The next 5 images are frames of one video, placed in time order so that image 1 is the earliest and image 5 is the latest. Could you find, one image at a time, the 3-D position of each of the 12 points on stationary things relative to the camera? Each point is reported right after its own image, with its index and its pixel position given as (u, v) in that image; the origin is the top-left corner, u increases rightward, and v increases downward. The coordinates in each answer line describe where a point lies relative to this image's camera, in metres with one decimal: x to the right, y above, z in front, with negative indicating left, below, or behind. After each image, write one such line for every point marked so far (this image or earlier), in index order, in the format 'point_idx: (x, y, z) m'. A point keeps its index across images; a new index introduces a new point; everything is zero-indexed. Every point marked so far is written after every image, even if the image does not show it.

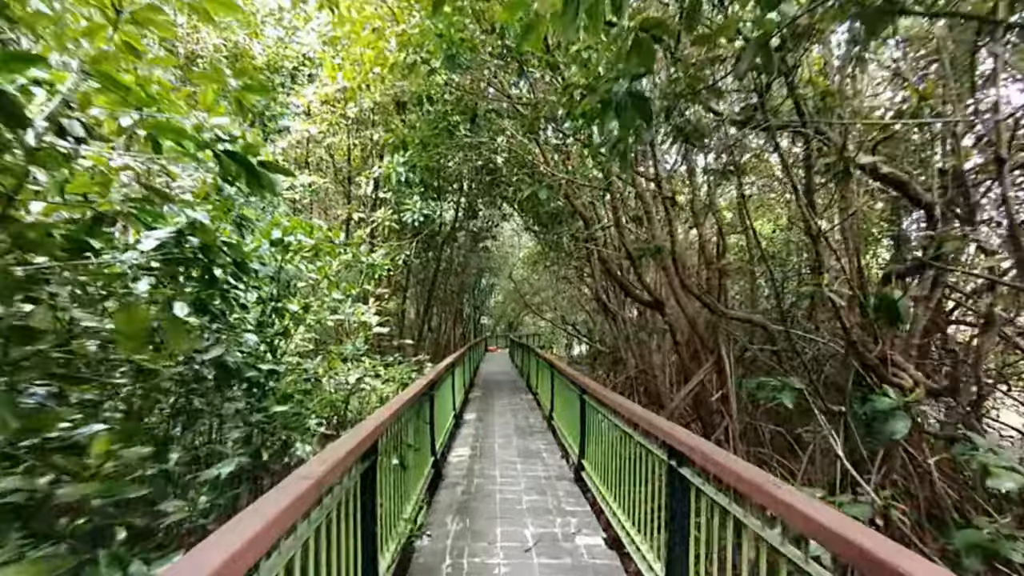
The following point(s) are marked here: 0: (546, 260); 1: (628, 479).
0: (+1.0, +0.8, +12.2) m
1: (+0.9, -1.6, +3.9) m
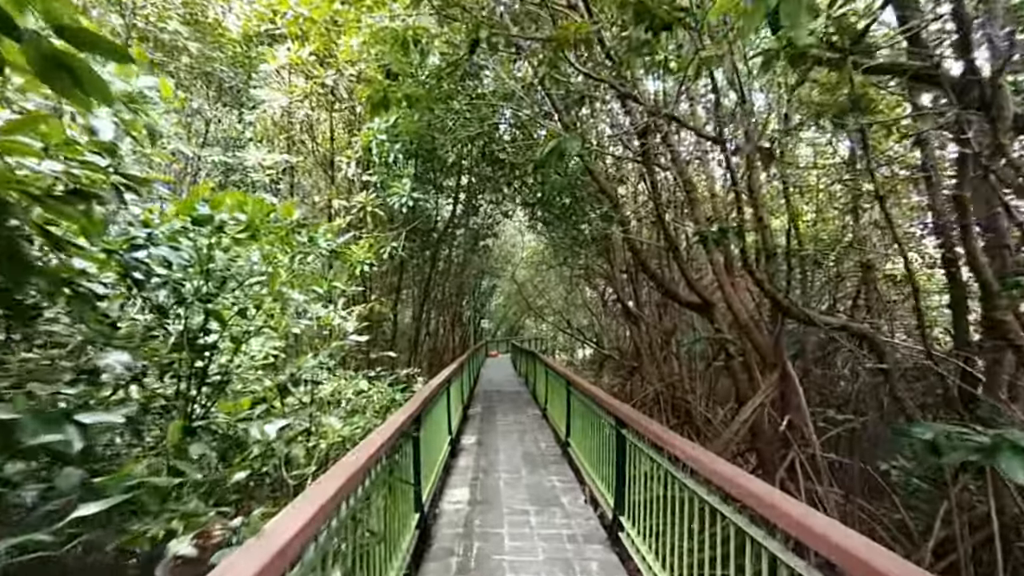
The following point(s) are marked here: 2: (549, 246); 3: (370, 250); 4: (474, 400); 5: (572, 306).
0: (+1.0, +0.7, +11.1) m
1: (+1.0, -1.6, +2.9) m
2: (+0.9, +1.0, +11.3) m
3: (-1.8, +0.5, +6.0) m
4: (-0.8, -2.4, +10.0) m
5: (+1.9, -0.6, +15.5) m
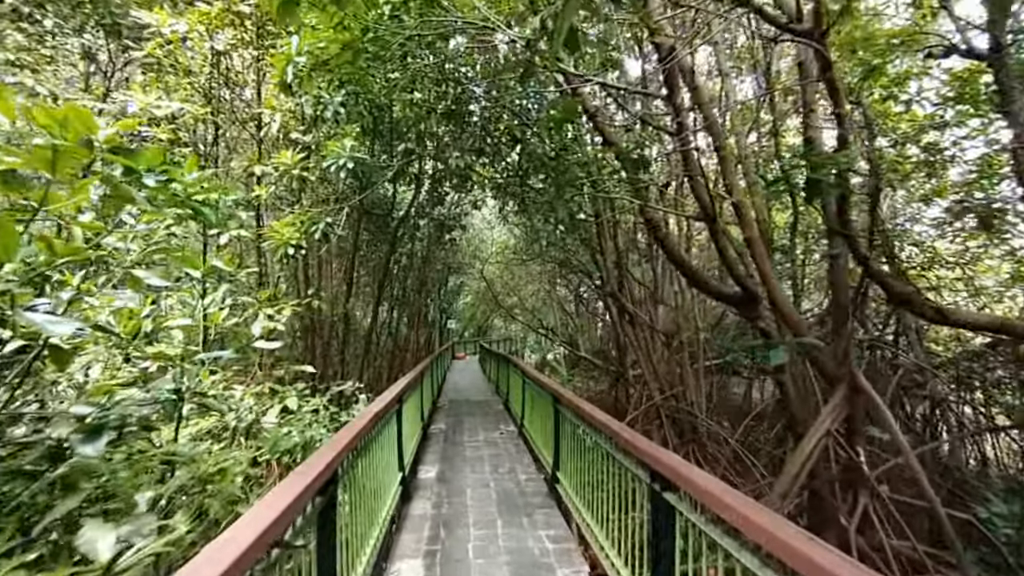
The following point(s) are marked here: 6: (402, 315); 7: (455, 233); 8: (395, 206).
0: (+0.4, +0.8, +10.0) m
1: (+0.9, -1.5, +1.7) m
2: (+0.2, +1.1, +10.1) m
3: (-2.1, +0.6, +4.7) m
4: (-1.4, -2.3, +8.7) m
5: (+1.0, -0.5, +14.4) m
6: (-2.9, -0.7, +12.5) m
7: (-1.5, +1.4, +12.4) m
8: (-2.0, +1.4, +8.1) m
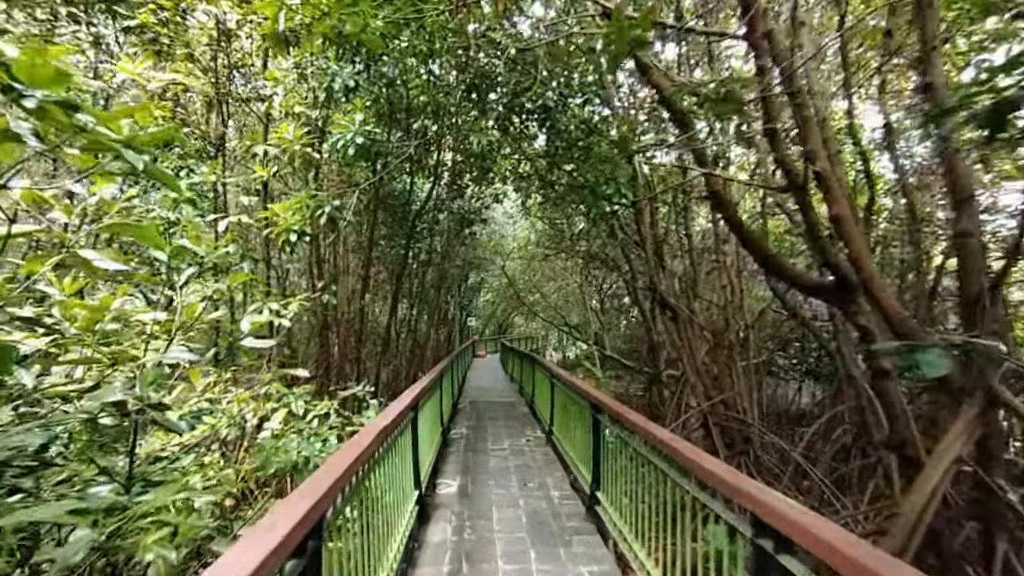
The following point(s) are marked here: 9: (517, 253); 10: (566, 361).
0: (+0.9, +0.9, +9.4) m
1: (+1.1, -1.4, +1.2) m
2: (+0.7, +1.2, +9.5) m
3: (-1.8, +0.6, +4.2) m
4: (-0.9, -2.2, +8.2) m
5: (+1.6, -0.4, +13.8) m
6: (-2.3, -0.6, +12.1) m
7: (-0.9, +1.5, +11.9) m
8: (-1.6, +1.5, +7.7) m
9: (+0.2, +1.1, +15.1) m
10: (+1.8, -2.3, +15.2) m
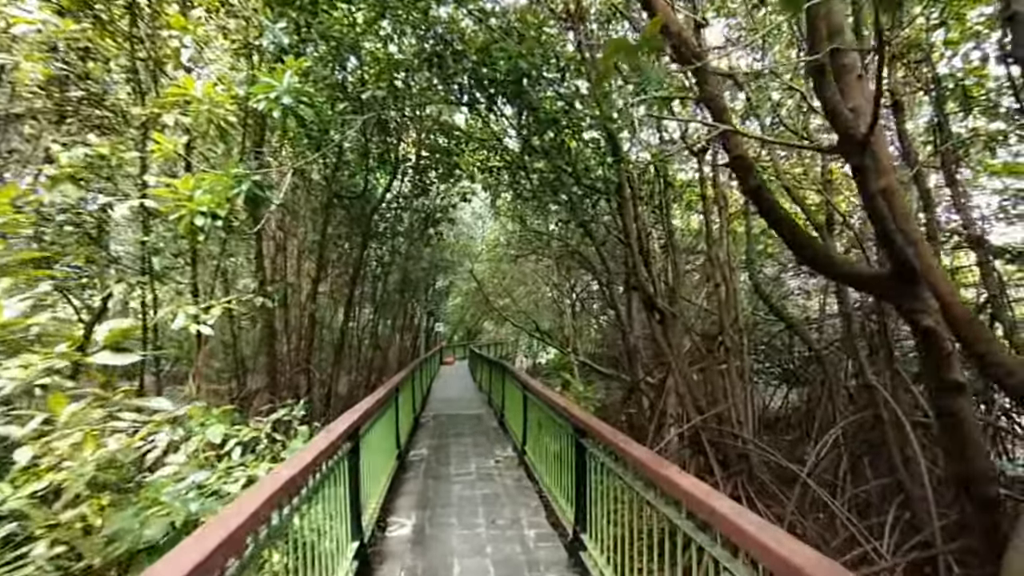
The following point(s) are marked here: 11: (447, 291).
0: (+0.3, +0.9, +8.8) m
1: (+1.0, -1.4, +0.6) m
2: (+0.1, +1.1, +8.9) m
3: (-2.0, +0.6, +3.4) m
4: (-1.4, -2.2, +7.5) m
5: (+0.8, -0.5, +13.2) m
6: (-3.0, -0.7, +11.3) m
7: (-1.7, +1.5, +11.1) m
8: (-2.1, +1.5, +6.9) m
9: (-0.8, +1.0, +14.5) m
10: (+0.8, -2.4, +14.6) m
11: (-2.6, 0.0, +19.3) m
